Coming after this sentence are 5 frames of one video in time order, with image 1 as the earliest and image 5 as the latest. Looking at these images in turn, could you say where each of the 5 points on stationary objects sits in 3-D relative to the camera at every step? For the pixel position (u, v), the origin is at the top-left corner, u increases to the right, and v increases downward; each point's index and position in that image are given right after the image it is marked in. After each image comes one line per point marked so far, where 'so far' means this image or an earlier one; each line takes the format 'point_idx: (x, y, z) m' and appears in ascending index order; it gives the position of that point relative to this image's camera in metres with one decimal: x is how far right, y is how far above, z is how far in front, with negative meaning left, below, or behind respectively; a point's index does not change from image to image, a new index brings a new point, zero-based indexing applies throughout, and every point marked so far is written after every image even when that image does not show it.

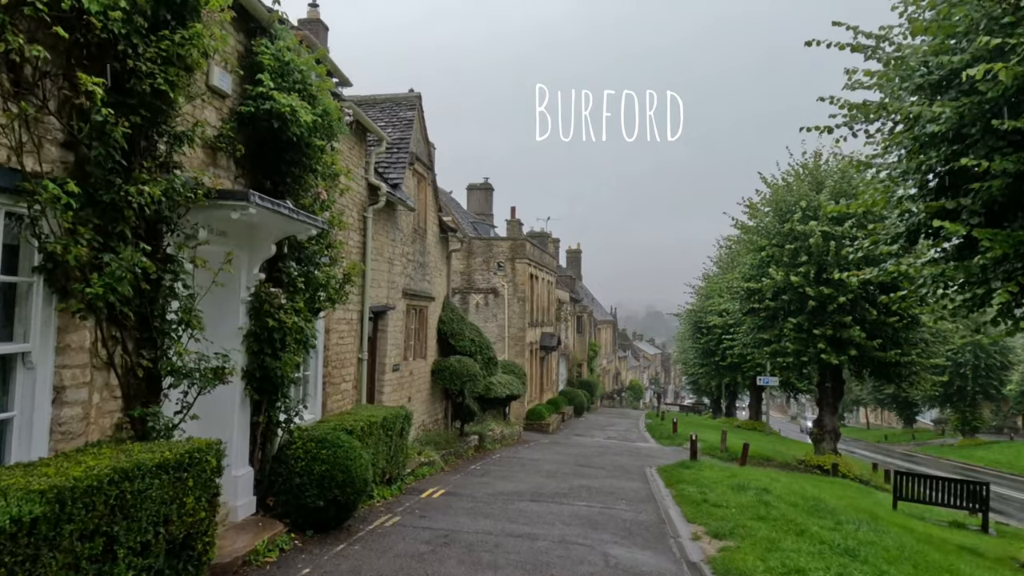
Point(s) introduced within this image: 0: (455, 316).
0: (-1.3, -0.7, +17.0) m
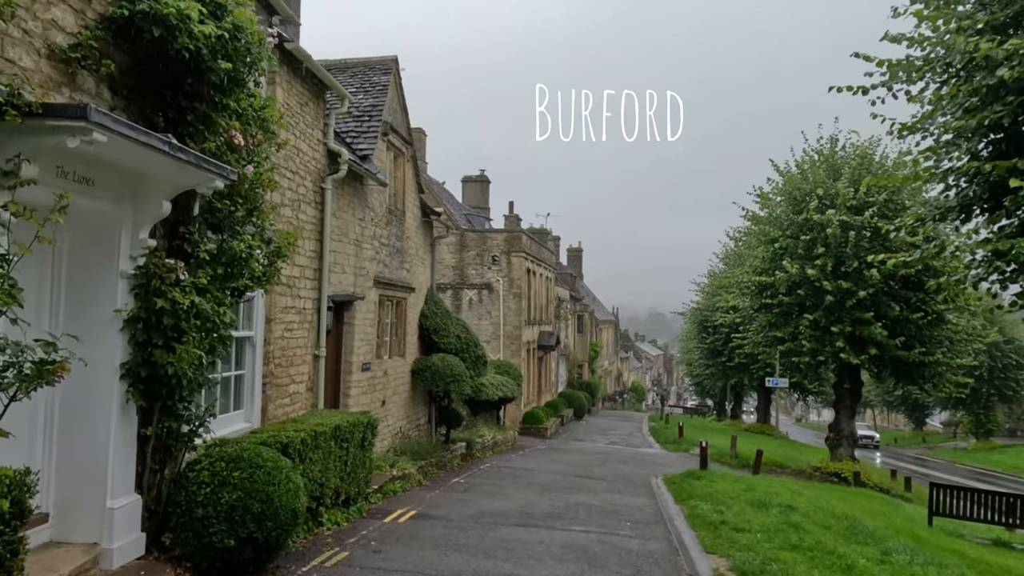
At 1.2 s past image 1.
0: (-1.5, -0.5, +15.2) m
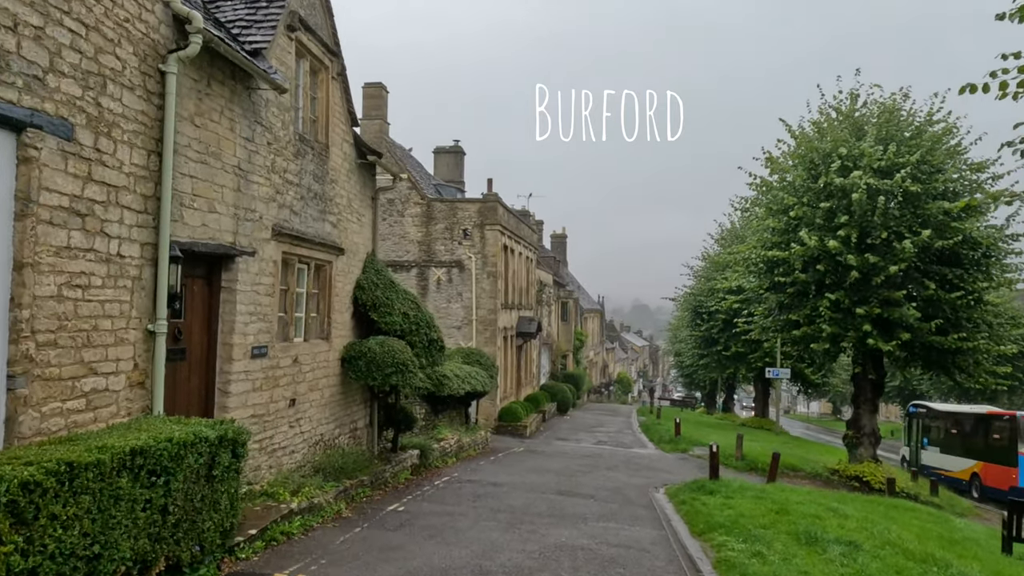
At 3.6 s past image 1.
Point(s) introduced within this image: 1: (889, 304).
0: (-2.1, +0.1, +11.8) m
1: (+9.9, -0.4, +19.5) m
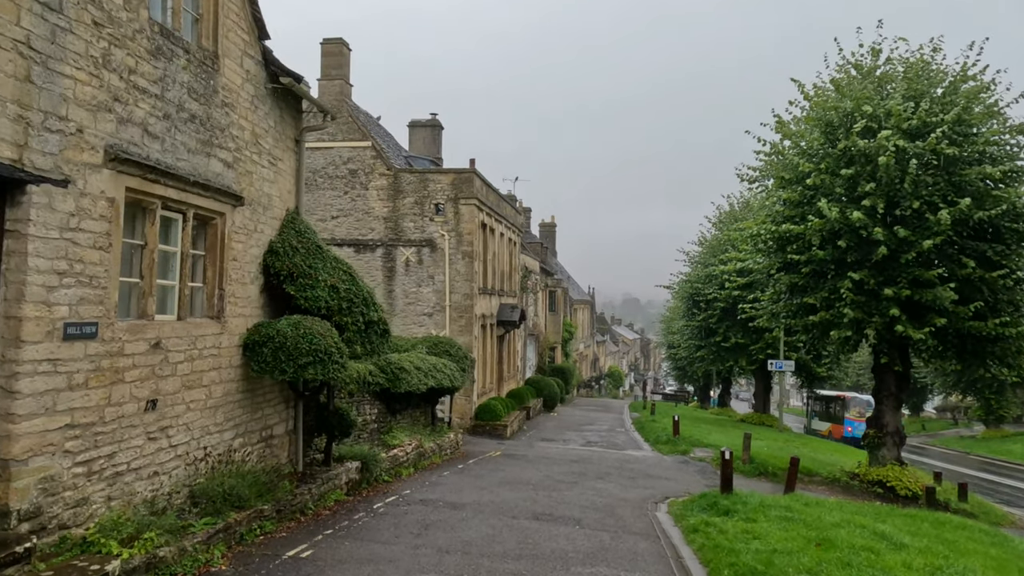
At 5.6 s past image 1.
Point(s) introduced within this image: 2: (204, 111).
0: (-2.5, +0.5, +9.1) m
1: (+9.3, +0.1, +17.0) m
2: (-3.0, +1.7, +7.3) m
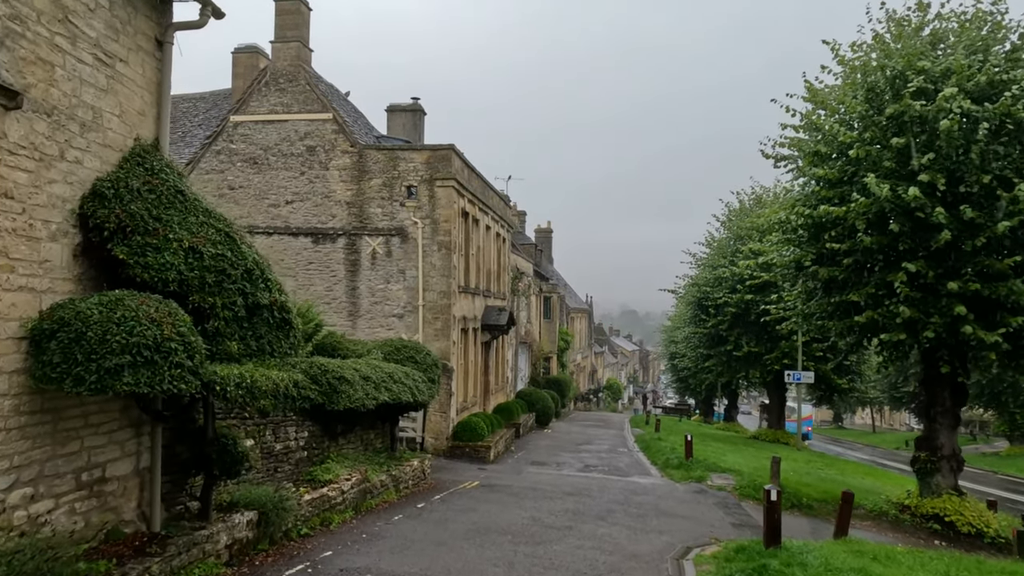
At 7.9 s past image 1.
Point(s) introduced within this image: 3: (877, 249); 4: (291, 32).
0: (-2.9, +0.8, +6.1) m
1: (+9.0, +0.2, +13.9) m
2: (-3.3, +2.0, +4.2) m
3: (+7.3, +0.8, +14.8) m
4: (-5.4, +6.3, +18.4) m
